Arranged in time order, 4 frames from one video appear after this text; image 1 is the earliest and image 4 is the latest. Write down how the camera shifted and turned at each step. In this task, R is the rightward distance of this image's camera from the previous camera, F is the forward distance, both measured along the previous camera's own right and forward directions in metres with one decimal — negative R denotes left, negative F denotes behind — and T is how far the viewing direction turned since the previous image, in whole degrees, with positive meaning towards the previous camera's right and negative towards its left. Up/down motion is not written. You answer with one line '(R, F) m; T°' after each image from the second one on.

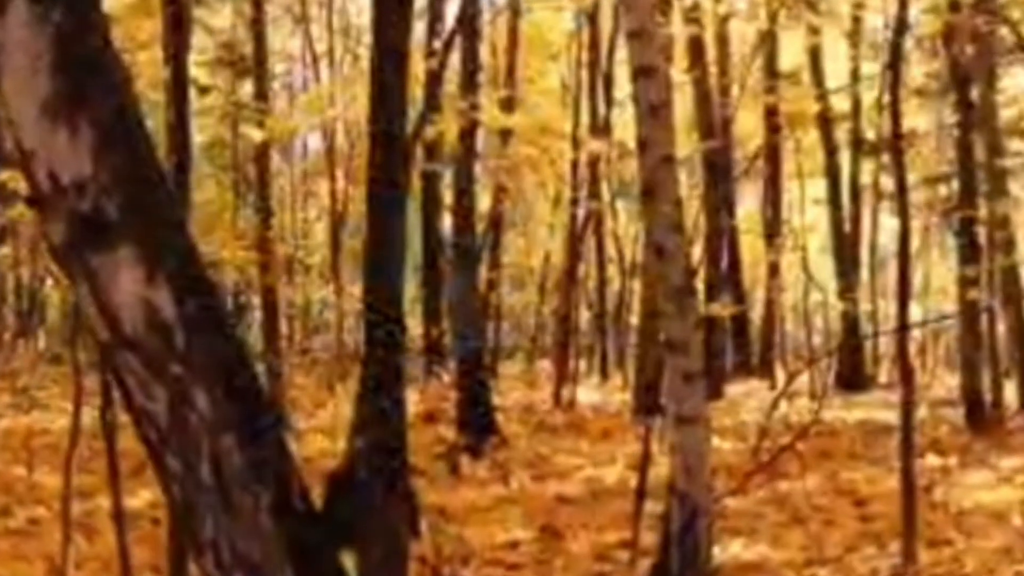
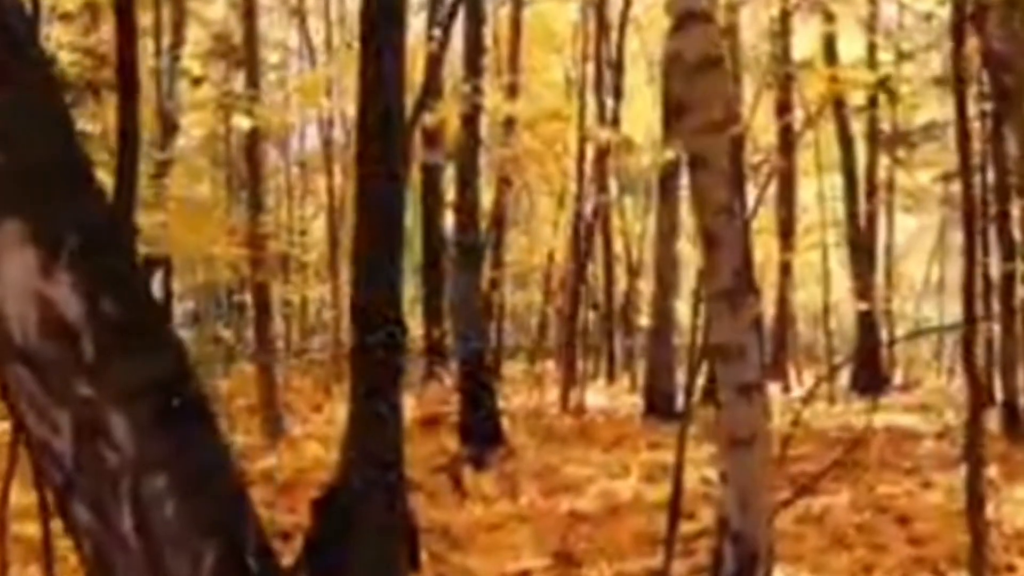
(-0.1, +1.3) m; 0°
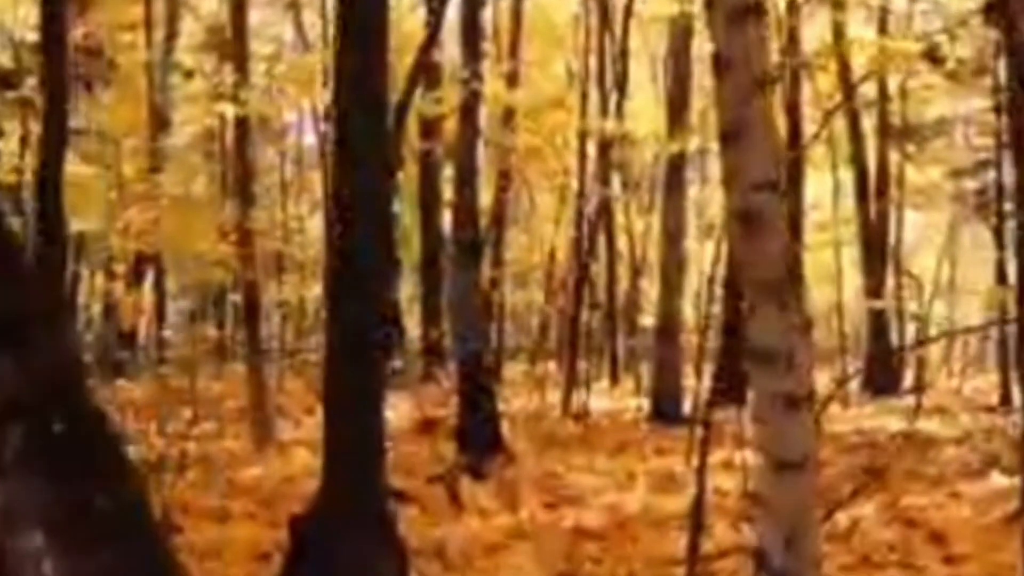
(0.0, +1.0) m; 0°
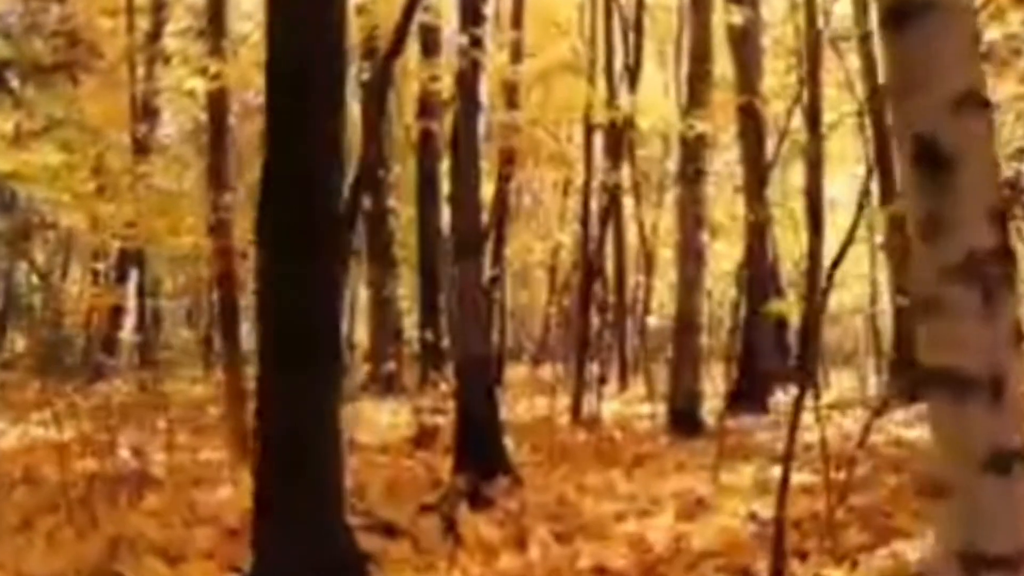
(0.0, +2.1) m; 0°
